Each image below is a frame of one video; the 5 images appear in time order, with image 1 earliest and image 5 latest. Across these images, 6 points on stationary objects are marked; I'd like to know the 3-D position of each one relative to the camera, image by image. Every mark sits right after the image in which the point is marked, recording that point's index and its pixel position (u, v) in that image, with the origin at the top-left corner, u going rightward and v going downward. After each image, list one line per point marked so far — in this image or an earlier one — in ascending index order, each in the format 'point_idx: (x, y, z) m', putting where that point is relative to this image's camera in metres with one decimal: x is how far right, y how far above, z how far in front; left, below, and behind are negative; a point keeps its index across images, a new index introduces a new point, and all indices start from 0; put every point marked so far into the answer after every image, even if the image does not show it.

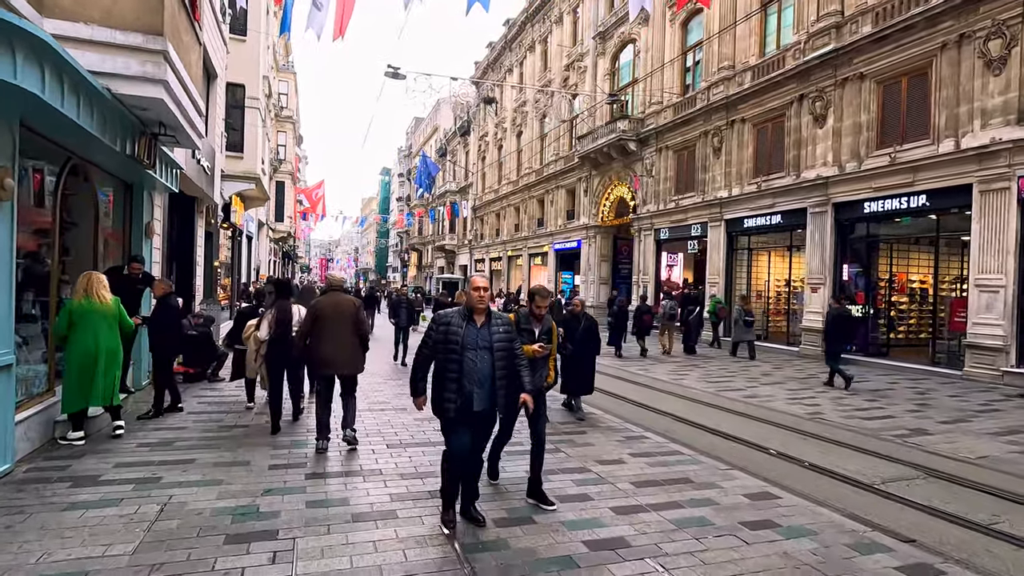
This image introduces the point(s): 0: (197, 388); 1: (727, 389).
0: (-5.3, -1.7, +9.3) m
1: (+4.3, -2.0, +11.2) m
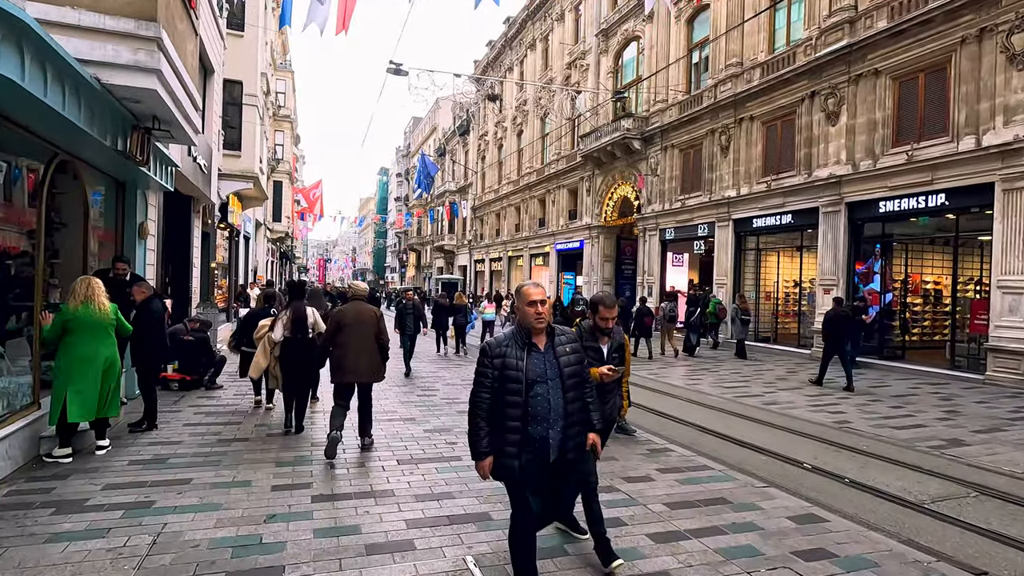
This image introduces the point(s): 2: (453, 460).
0: (-5.1, -1.7, +8.9) m
1: (+4.5, -2.1, +10.8) m
2: (-0.6, -1.8, +5.9) m
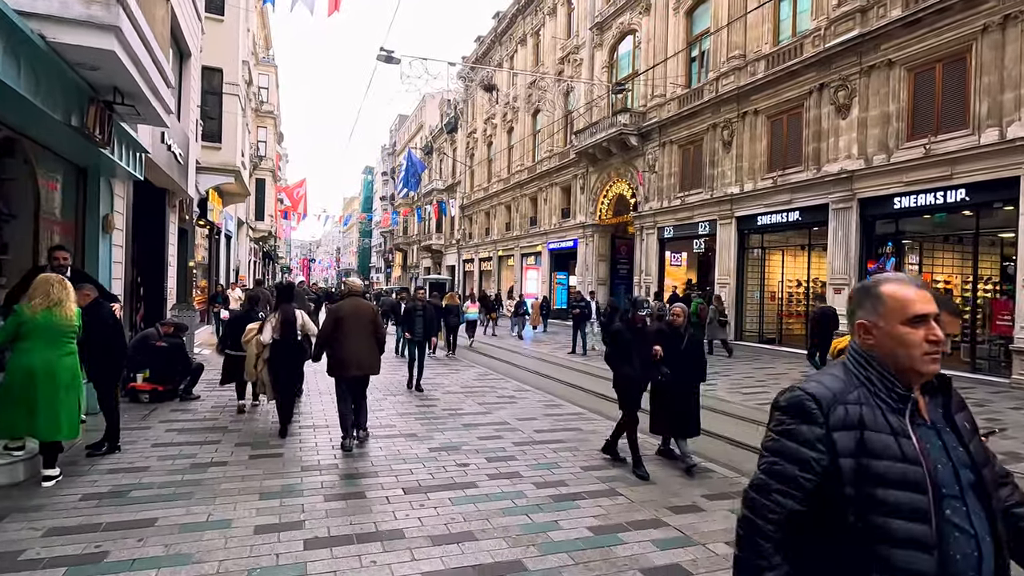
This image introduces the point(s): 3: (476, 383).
0: (-4.9, -1.7, +8.0) m
1: (+4.6, -2.1, +10.1) m
2: (-0.4, -1.8, +5.1) m
3: (-0.7, -1.9, +11.3) m
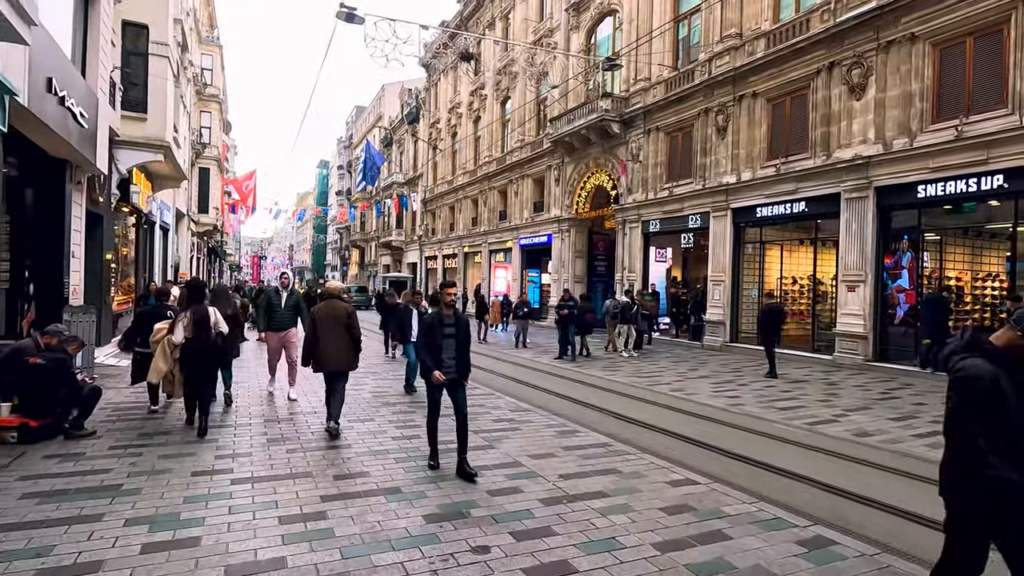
0: (-4.8, -1.7, +5.6) m
1: (+4.5, -2.0, +8.5) m
2: (-0.1, -1.8, +3.1) m
3: (-0.8, -1.9, +9.3) m
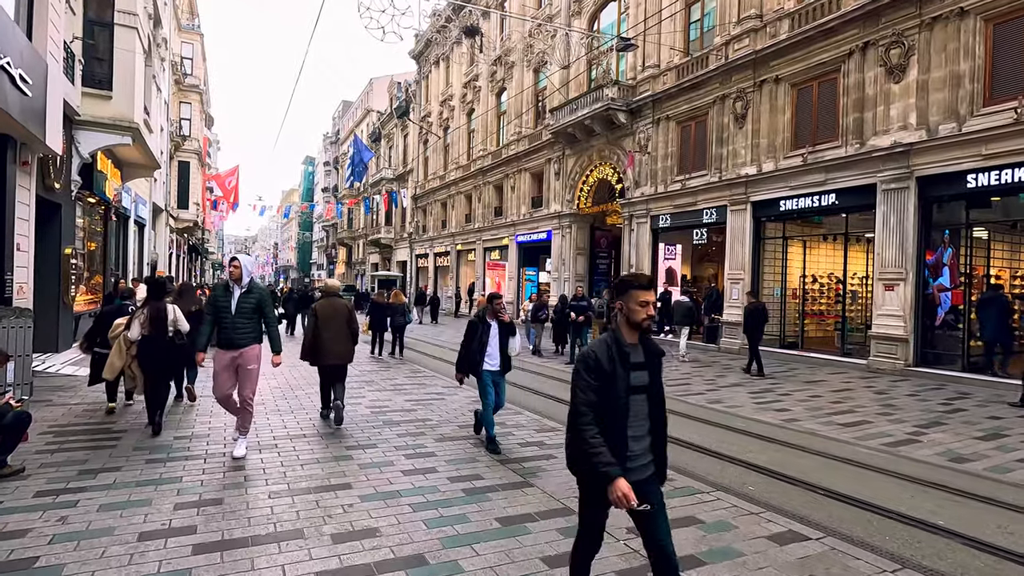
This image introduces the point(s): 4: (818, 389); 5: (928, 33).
0: (-4.4, -1.7, +4.2) m
1: (+4.9, -2.0, +7.3) m
2: (+0.4, -1.8, +1.9) m
3: (-0.5, -1.8, +8.0) m
4: (+5.9, -1.9, +10.8) m
5: (+9.1, +5.6, +12.2) m
